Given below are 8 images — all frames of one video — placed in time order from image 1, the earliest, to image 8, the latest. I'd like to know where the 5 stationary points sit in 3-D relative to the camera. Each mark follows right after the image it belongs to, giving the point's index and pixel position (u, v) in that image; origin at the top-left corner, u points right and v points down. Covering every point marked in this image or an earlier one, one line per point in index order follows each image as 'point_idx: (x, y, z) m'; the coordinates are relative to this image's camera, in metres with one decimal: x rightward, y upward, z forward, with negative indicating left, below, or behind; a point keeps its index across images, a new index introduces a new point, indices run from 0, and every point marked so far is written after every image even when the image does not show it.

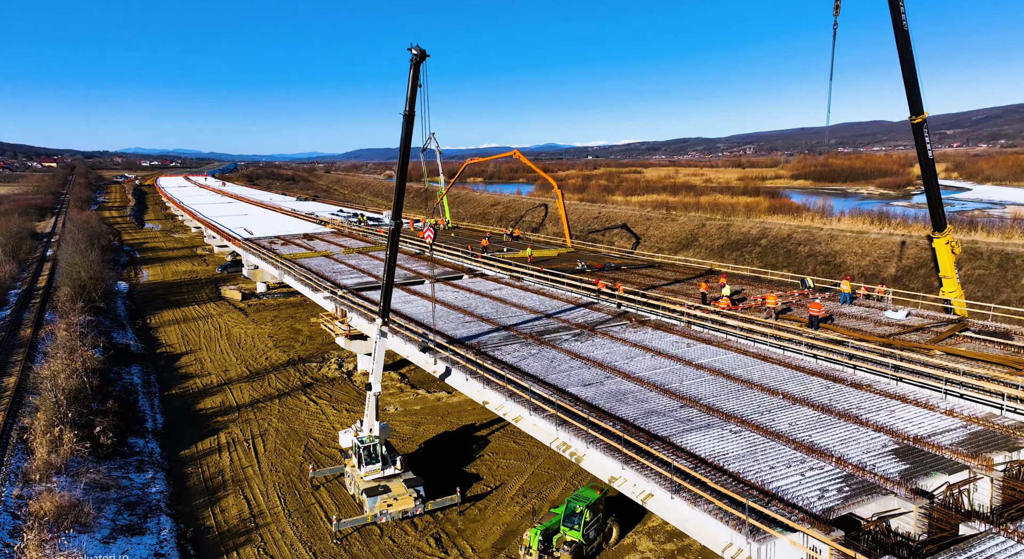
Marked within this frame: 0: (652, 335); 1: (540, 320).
0: (+3.6, -1.4, +17.0) m
1: (+0.8, -1.2, +19.5) m
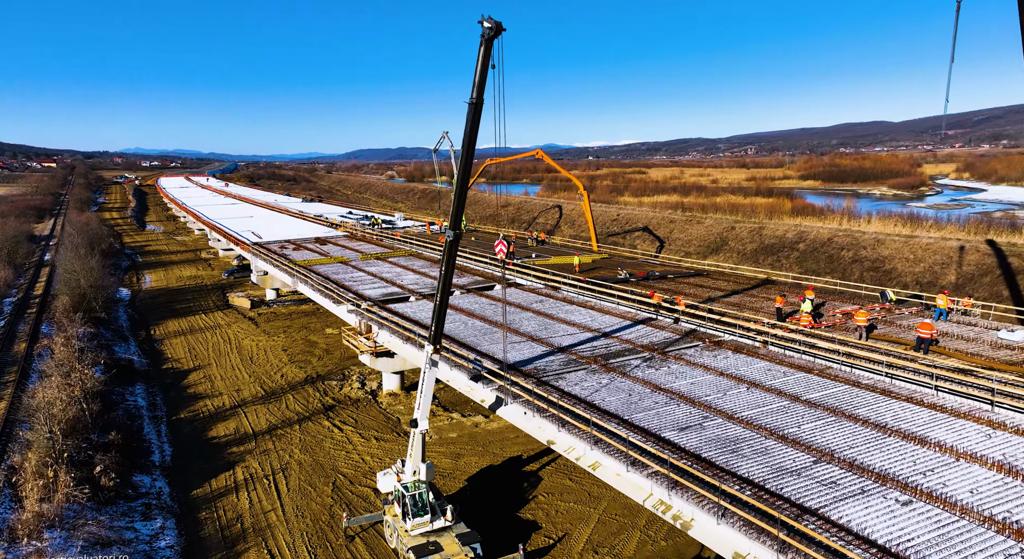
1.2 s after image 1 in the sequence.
0: (+5.1, -1.8, +14.8) m
1: (+2.3, -1.6, +17.2) m
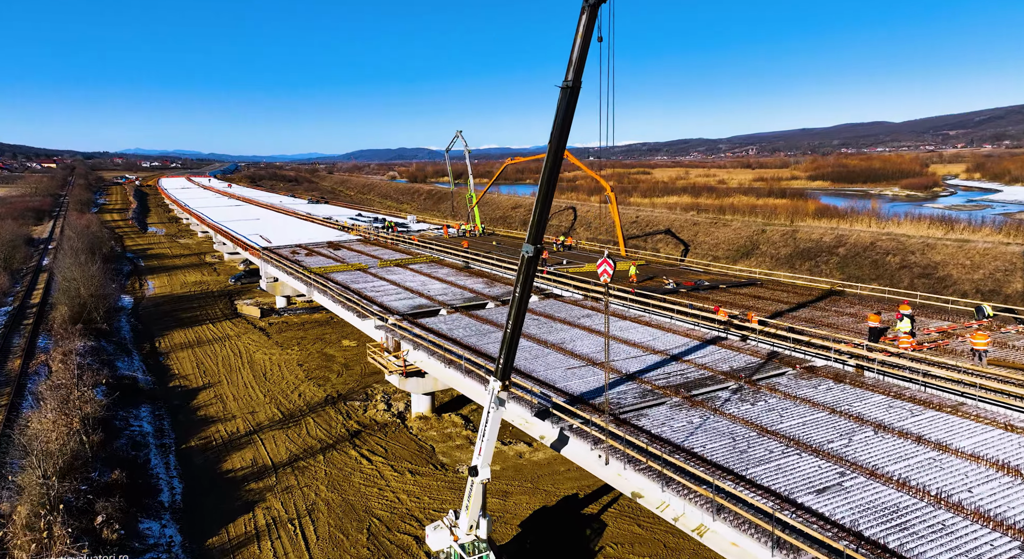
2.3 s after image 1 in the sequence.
0: (+6.5, -2.2, +12.7) m
1: (+3.7, -2.0, +15.1) m
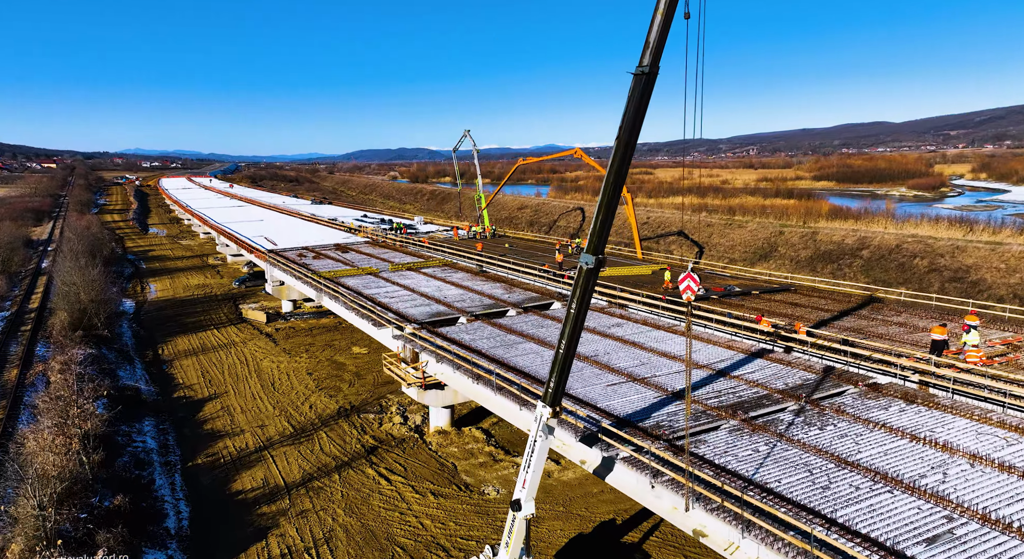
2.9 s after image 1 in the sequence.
0: (+7.2, -2.4, +11.5) m
1: (+4.4, -2.2, +13.9) m
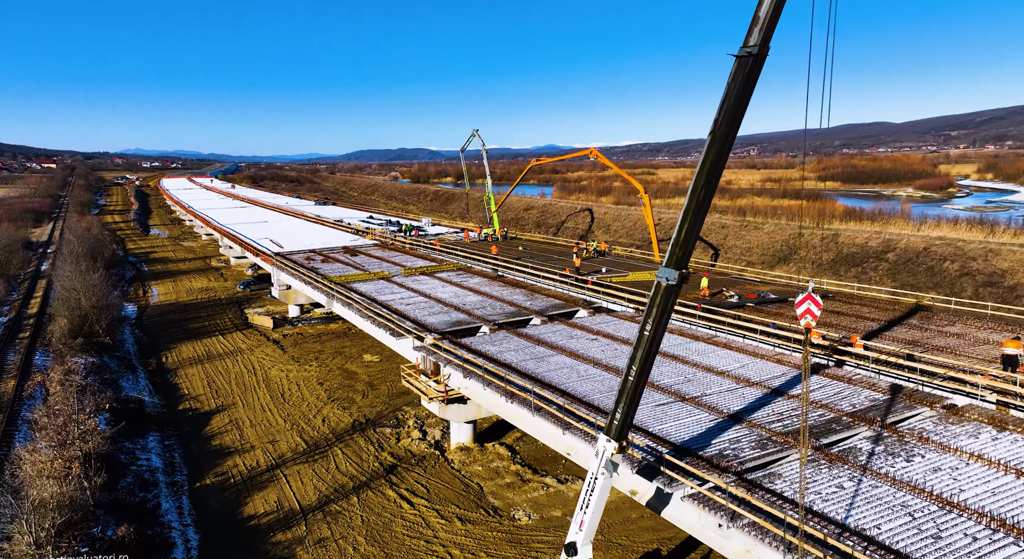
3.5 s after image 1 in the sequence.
0: (+8.0, -2.6, +10.3) m
1: (+5.2, -2.4, +12.8) m
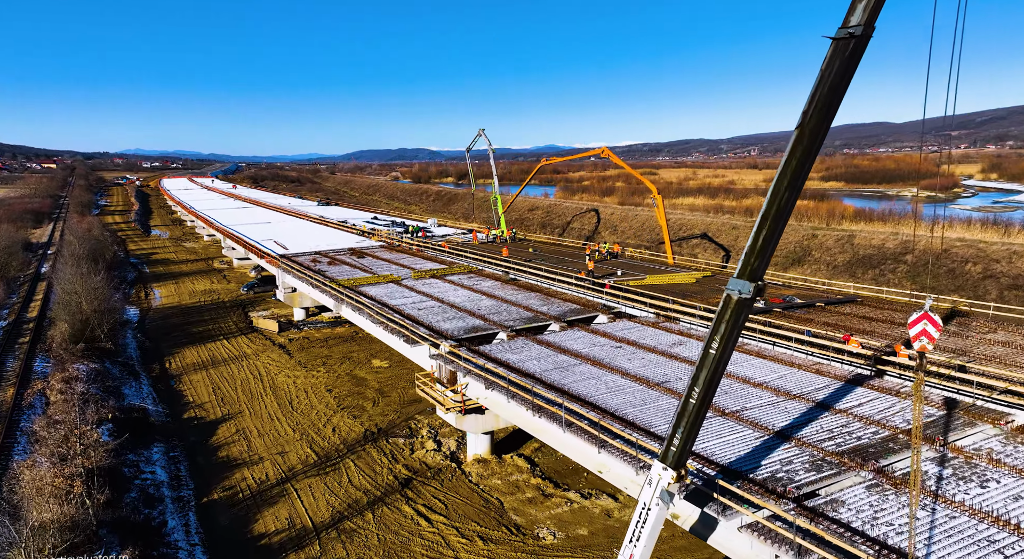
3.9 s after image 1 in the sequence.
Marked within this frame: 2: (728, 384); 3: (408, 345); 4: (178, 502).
0: (+8.6, -2.8, +9.6) m
1: (+5.8, -2.5, +12.0) m
2: (+4.7, -2.3, +13.8) m
3: (-3.1, -1.9, +19.0) m
4: (-8.3, -5.6, +16.1) m
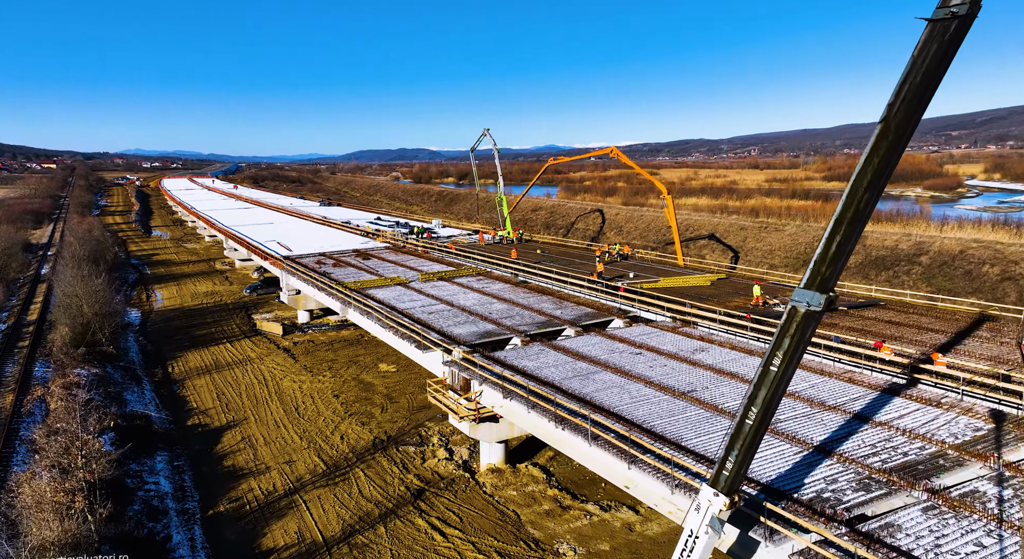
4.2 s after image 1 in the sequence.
0: (+9.0, -2.9, +9.0) m
1: (+6.2, -2.6, +11.4) m
2: (+5.1, -2.4, +13.2) m
3: (-2.7, -2.0, +18.4) m
4: (-7.9, -5.7, +15.5) m
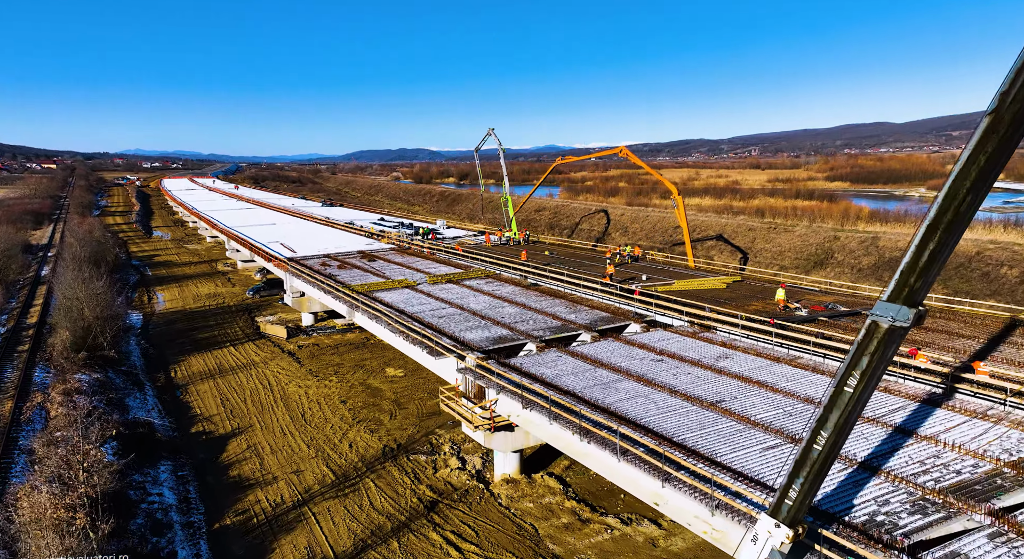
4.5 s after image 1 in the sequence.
0: (+9.4, -3.0, +8.4) m
1: (+6.6, -2.7, +10.8) m
2: (+5.5, -2.5, +12.6) m
3: (-2.2, -2.1, +17.8) m
4: (-7.5, -5.8, +14.9) m
